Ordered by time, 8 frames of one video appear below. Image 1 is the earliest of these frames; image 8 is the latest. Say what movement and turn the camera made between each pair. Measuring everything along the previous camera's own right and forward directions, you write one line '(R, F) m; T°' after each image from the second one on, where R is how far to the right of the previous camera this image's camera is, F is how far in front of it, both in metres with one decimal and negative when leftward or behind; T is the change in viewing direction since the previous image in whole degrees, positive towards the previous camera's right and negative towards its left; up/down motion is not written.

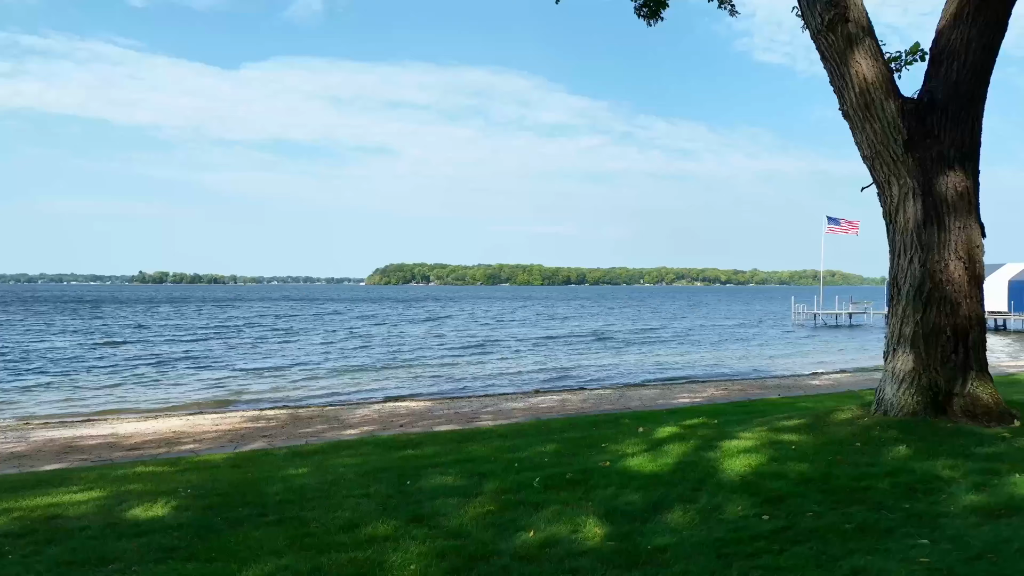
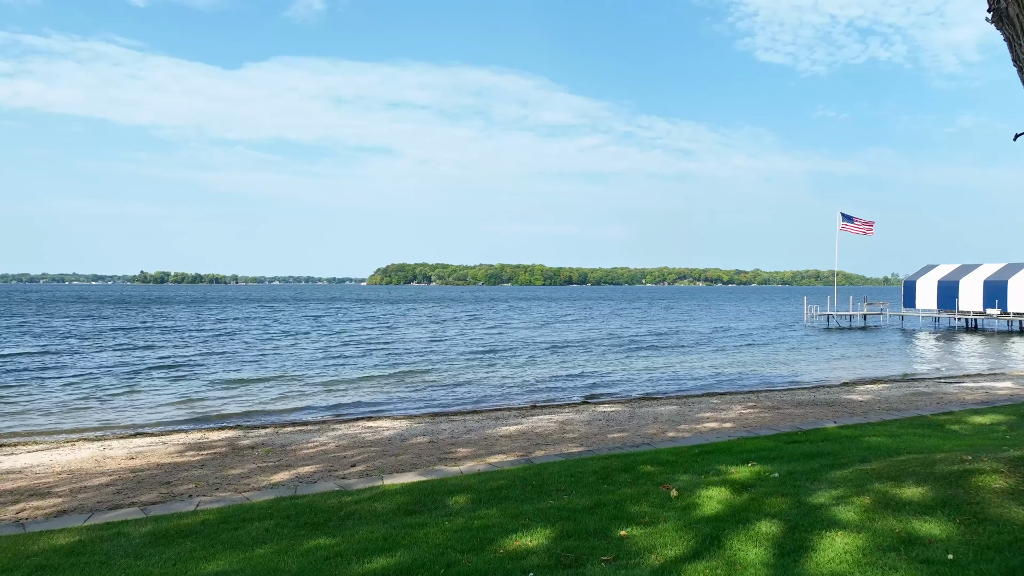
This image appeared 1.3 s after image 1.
(+0.2, +2.9) m; 0°
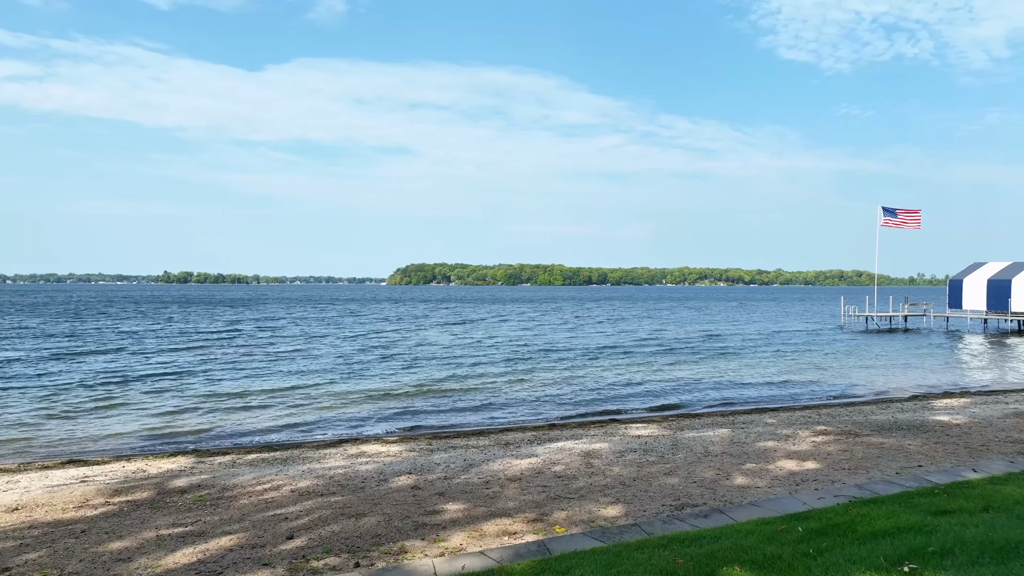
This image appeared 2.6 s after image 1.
(+0.1, +3.1) m; -2°
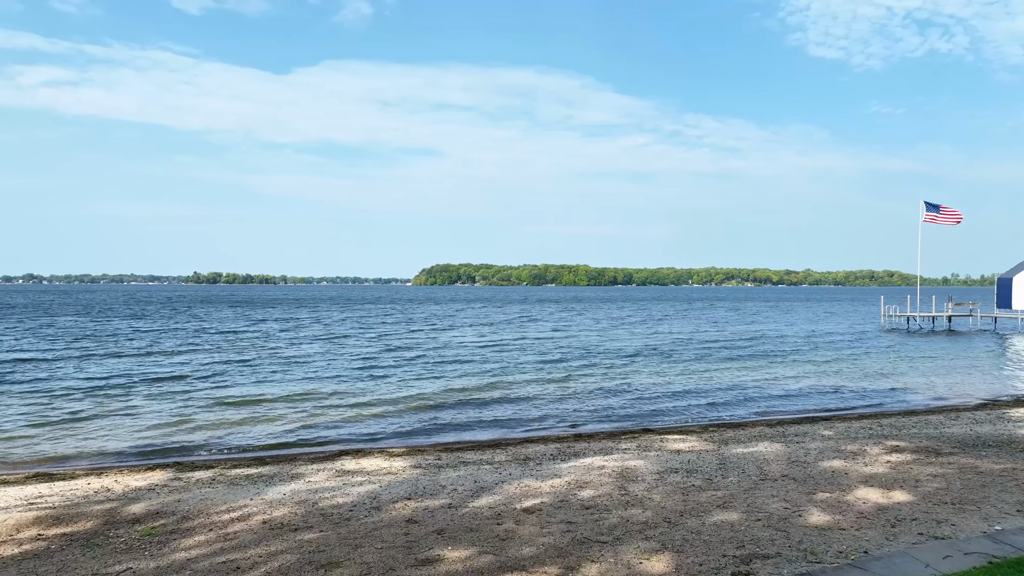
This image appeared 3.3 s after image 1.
(+0.1, +1.8) m; -2°
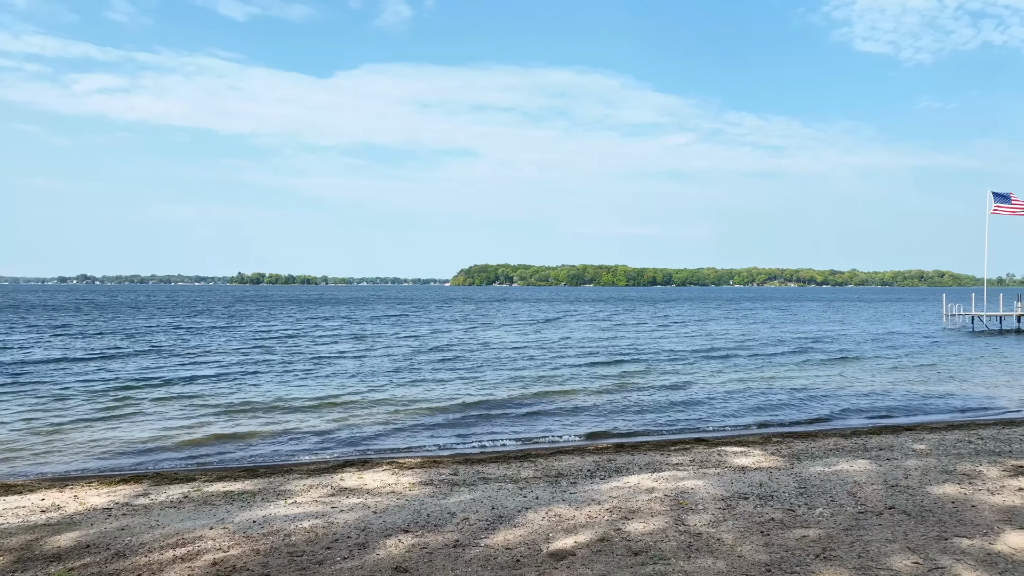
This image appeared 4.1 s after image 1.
(+0.1, +2.0) m; -3°
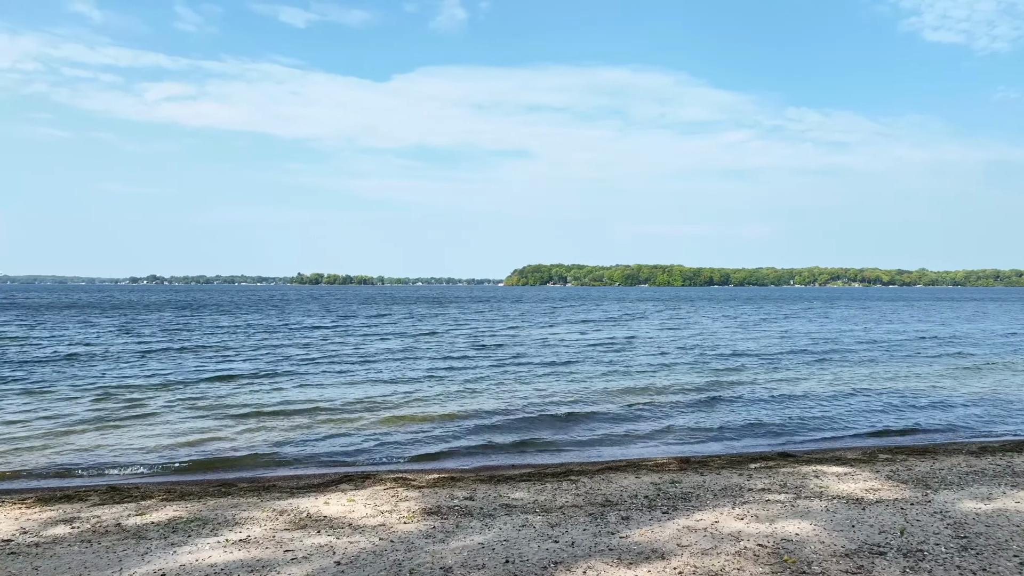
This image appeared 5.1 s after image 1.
(+0.2, +2.5) m; -4°
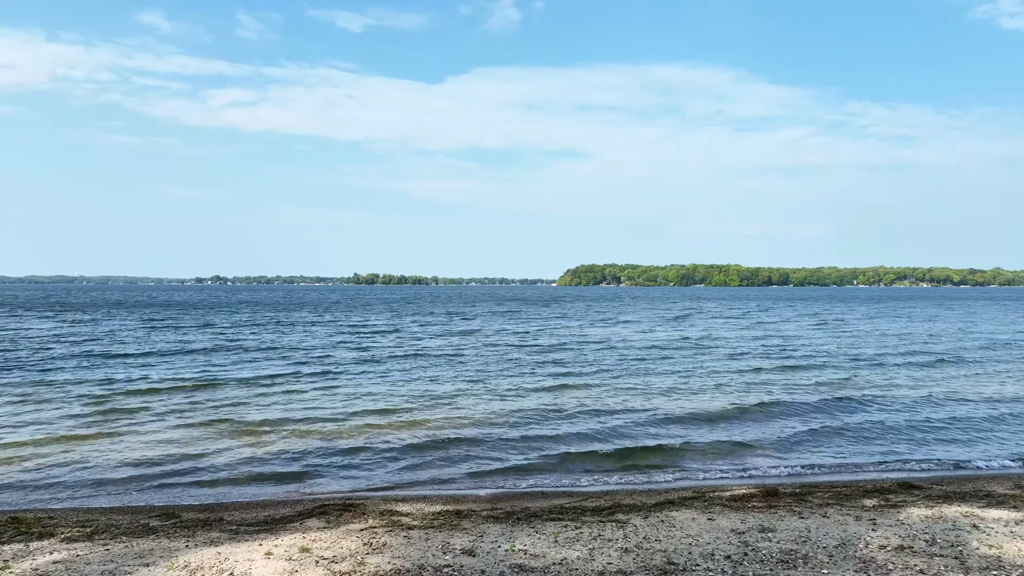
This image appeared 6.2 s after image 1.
(+0.3, +2.6) m; -4°
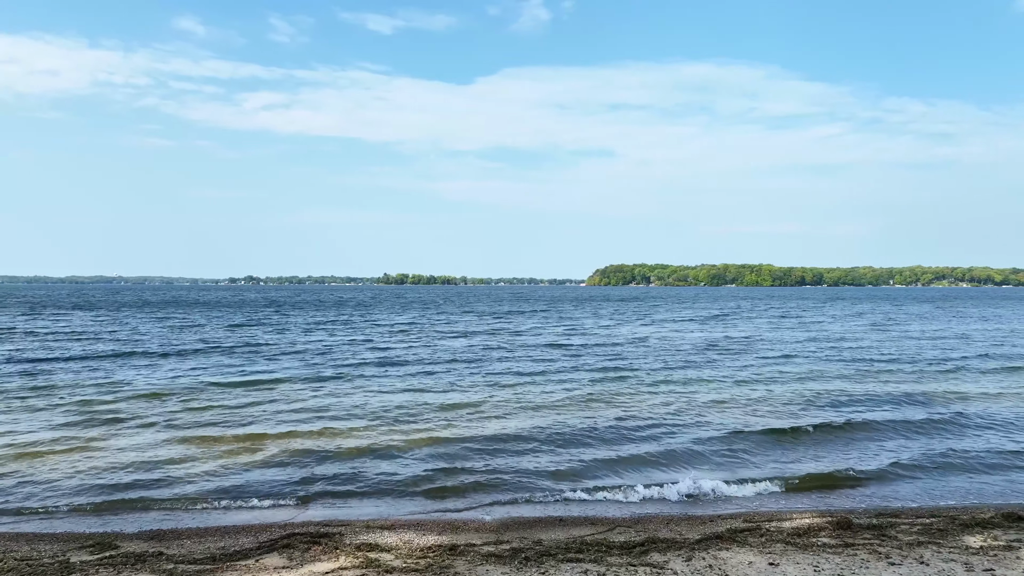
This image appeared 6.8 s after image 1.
(+0.2, +1.5) m; -2°
